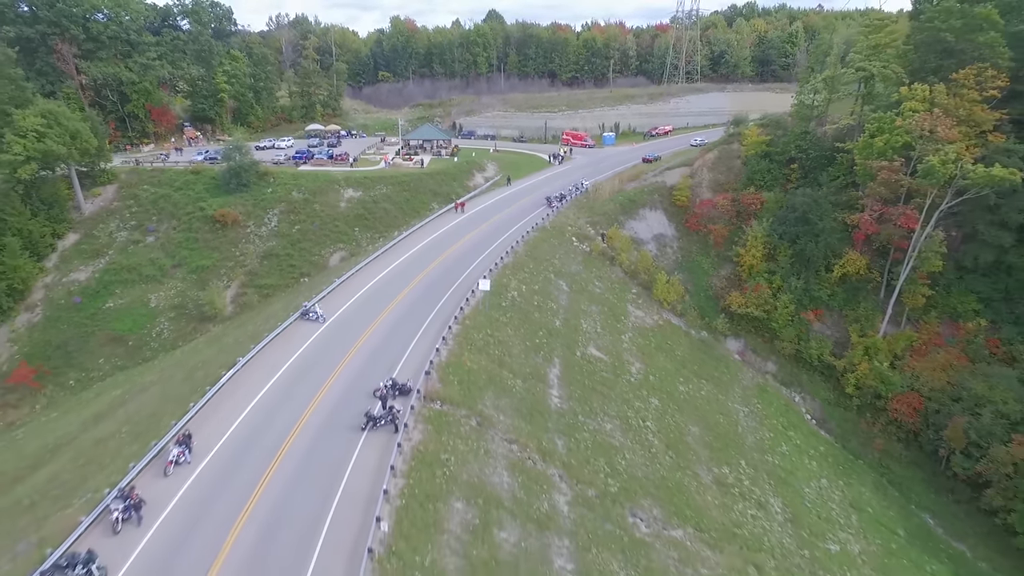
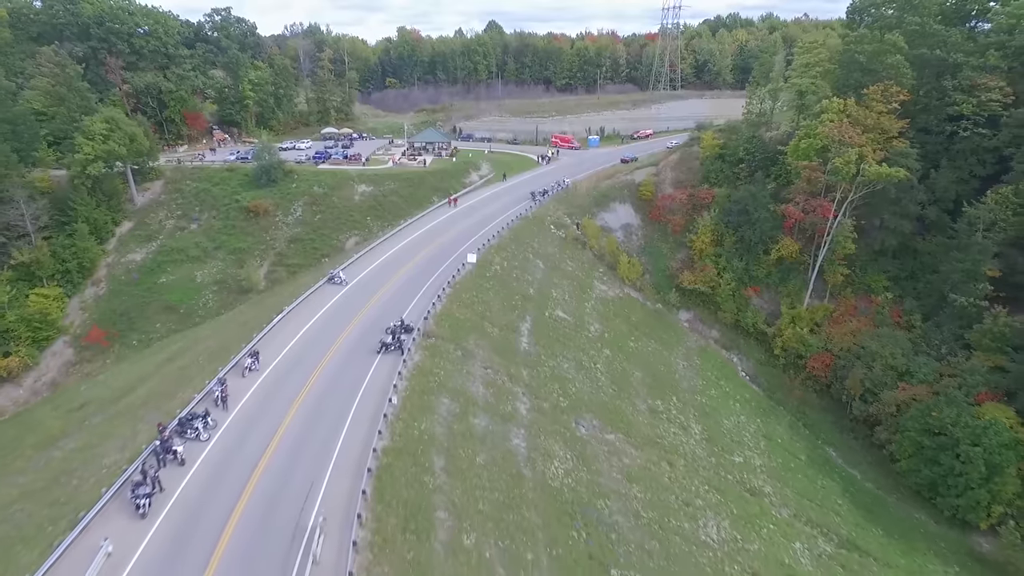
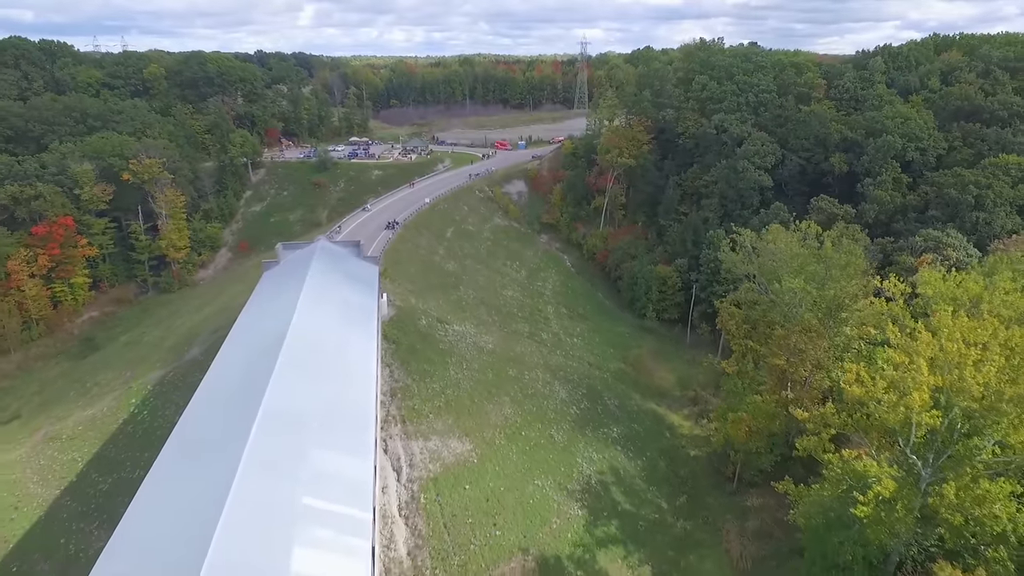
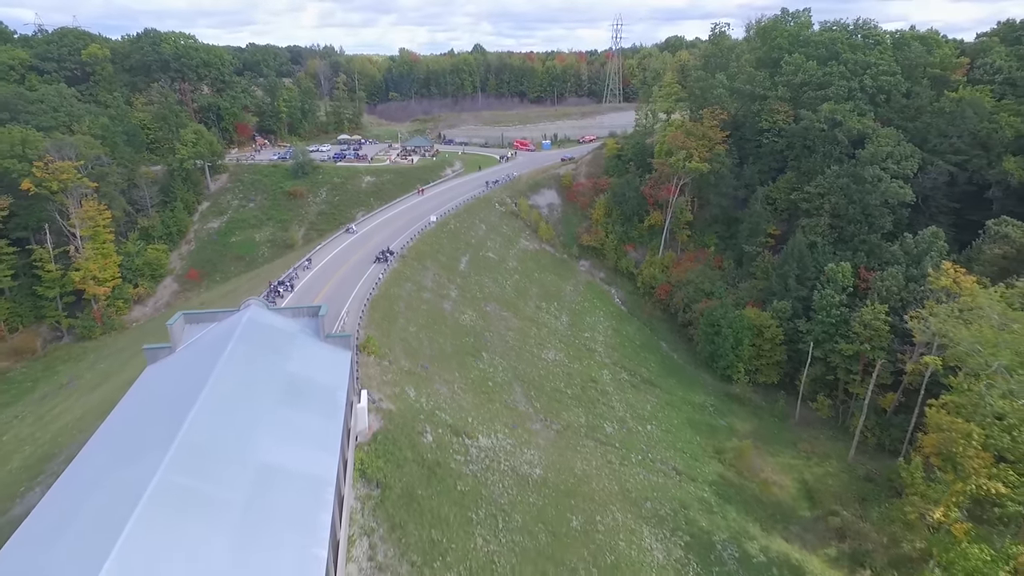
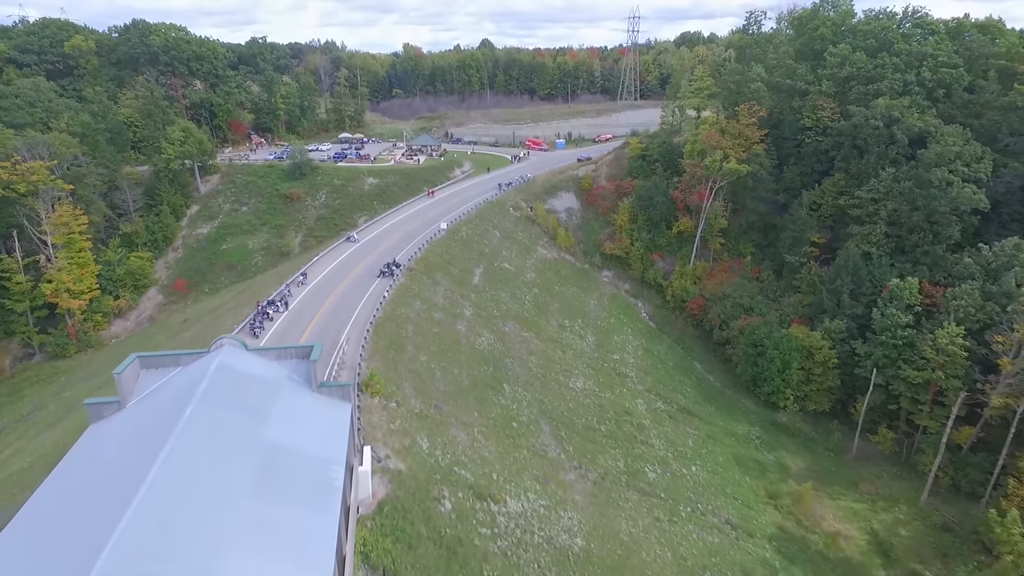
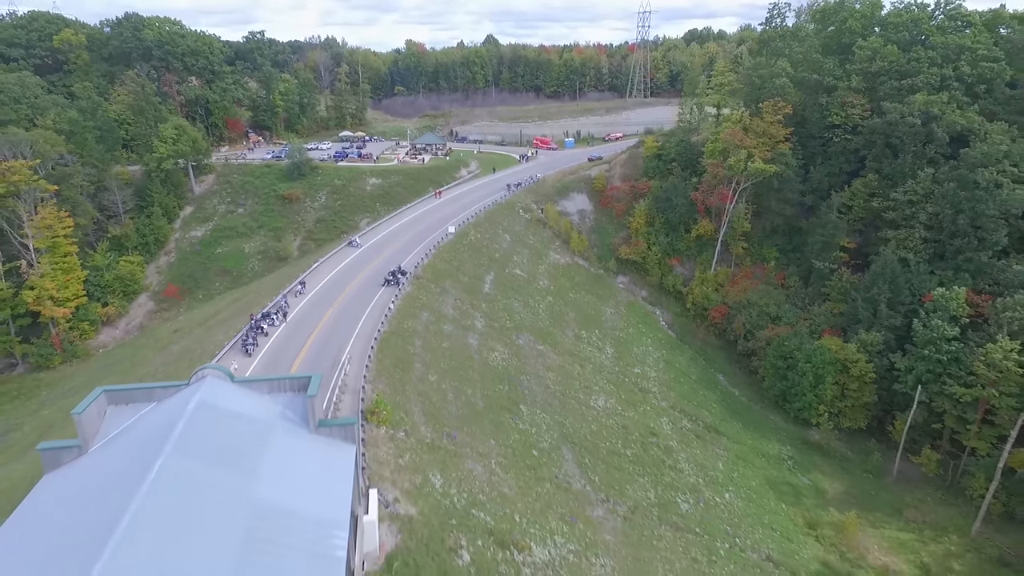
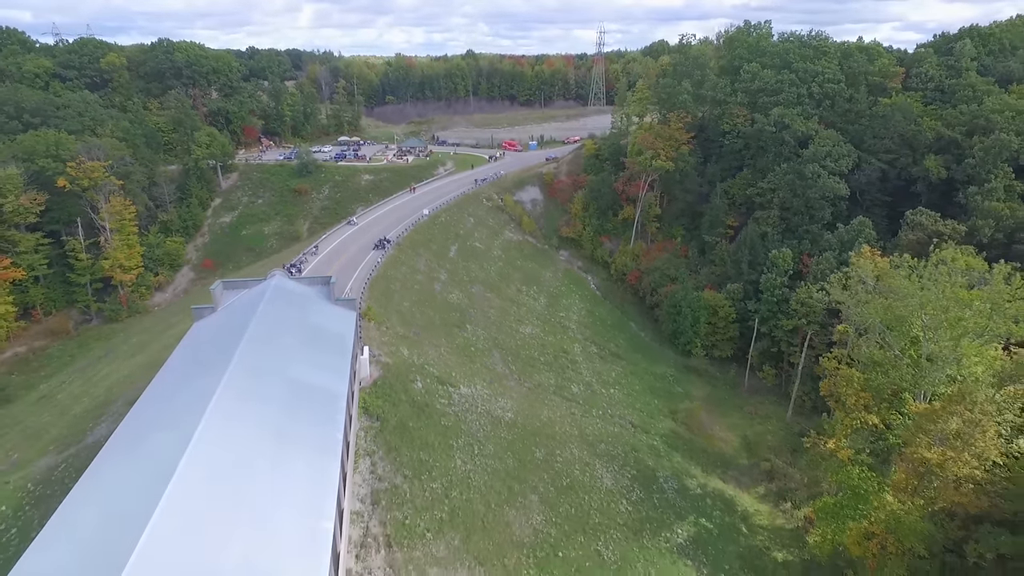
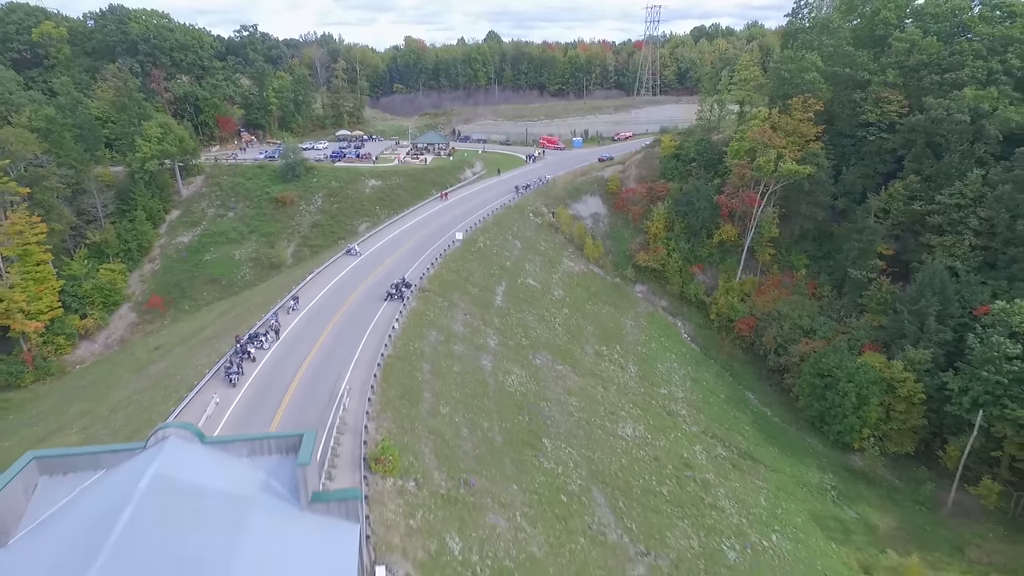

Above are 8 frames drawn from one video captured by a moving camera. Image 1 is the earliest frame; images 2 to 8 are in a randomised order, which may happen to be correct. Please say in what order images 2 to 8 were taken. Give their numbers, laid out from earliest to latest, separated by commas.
2, 8, 6, 5, 4, 7, 3
